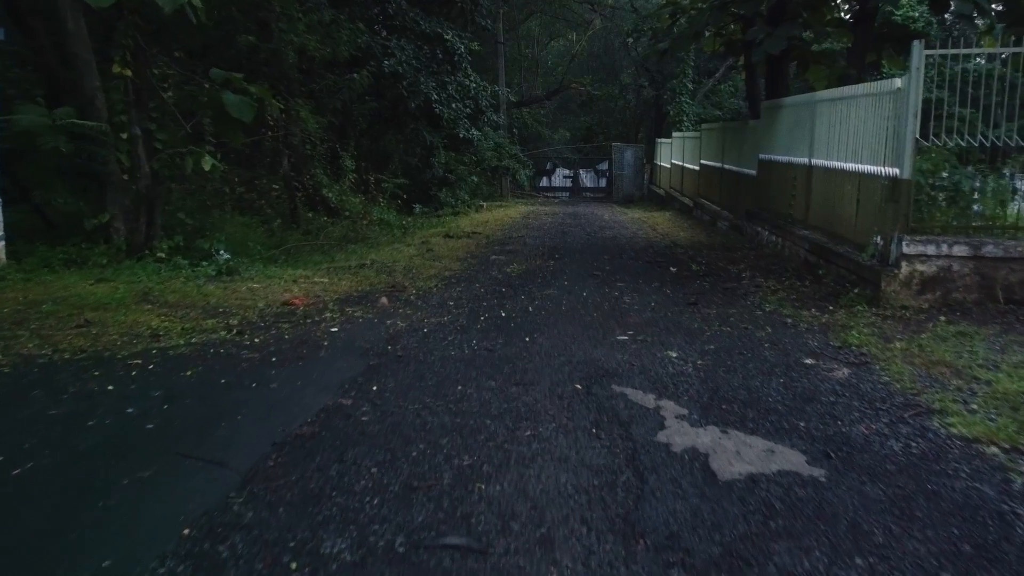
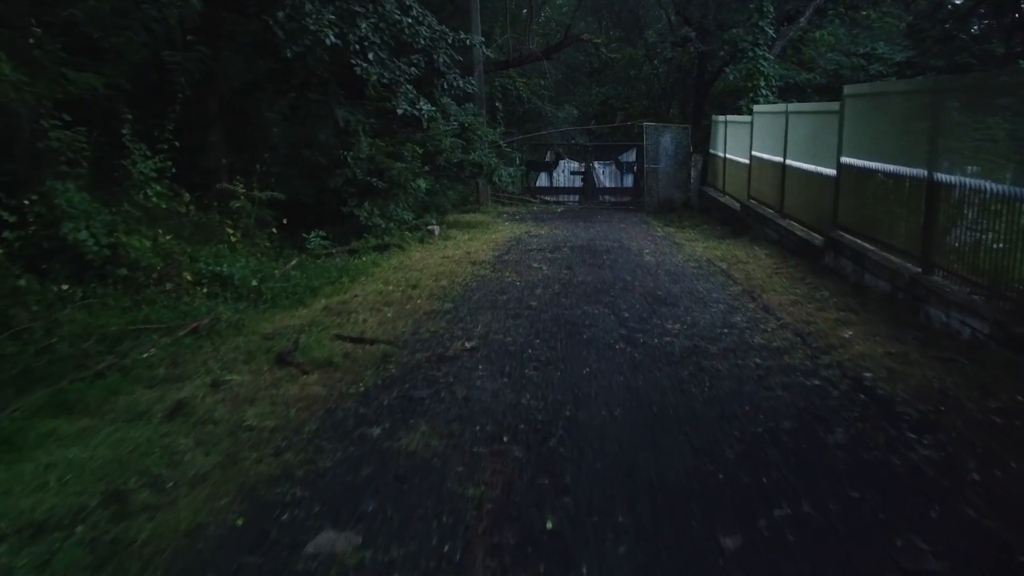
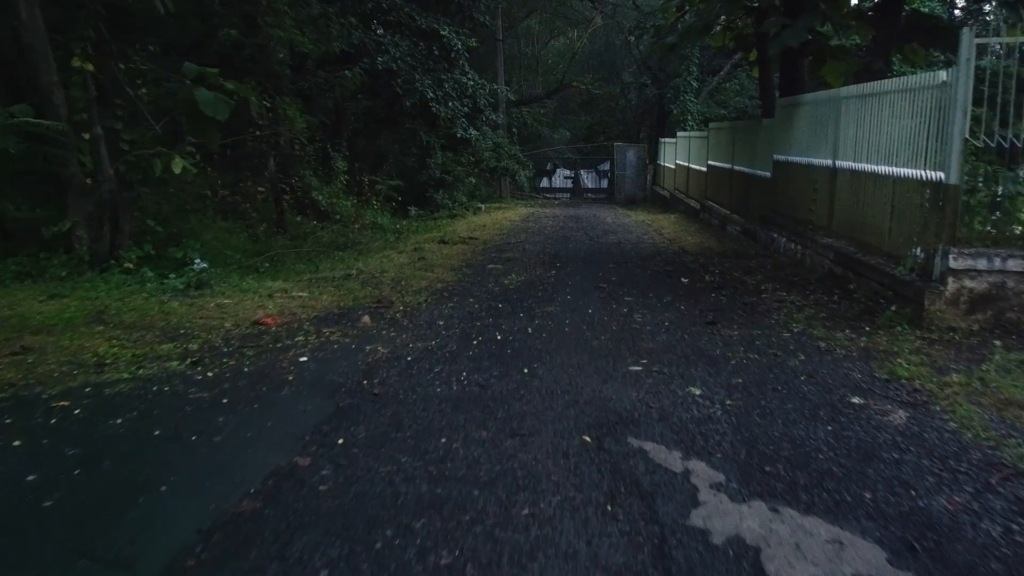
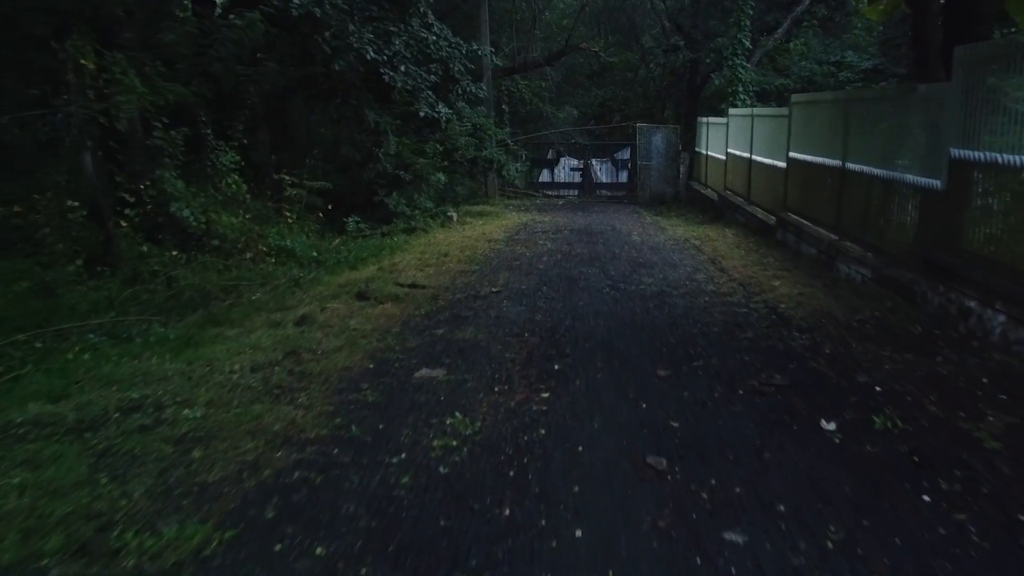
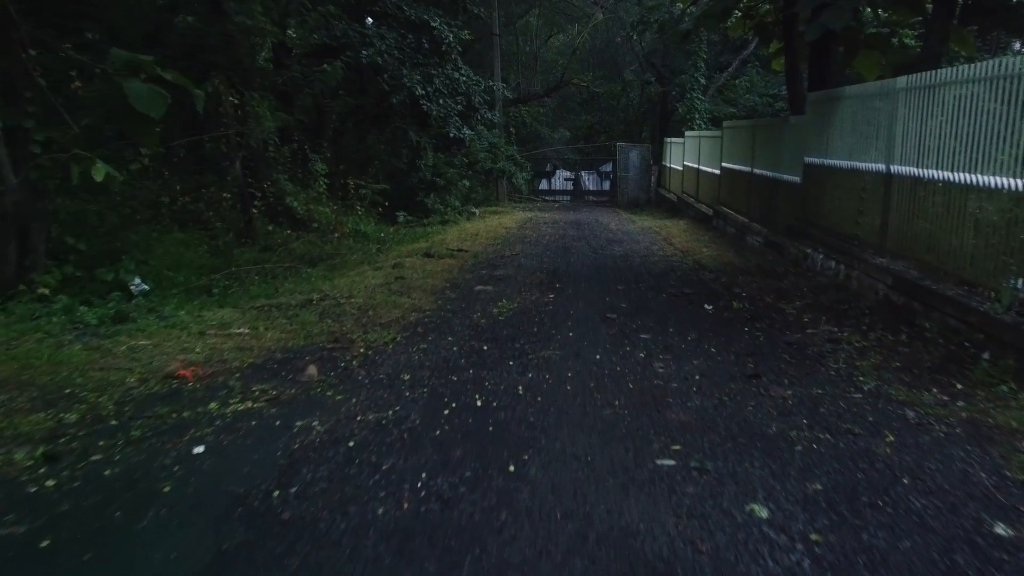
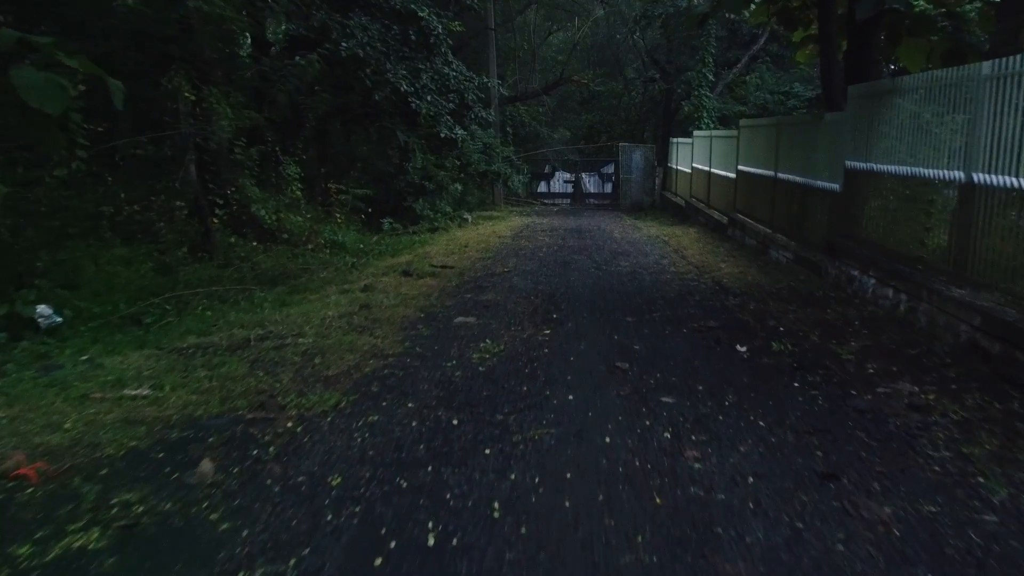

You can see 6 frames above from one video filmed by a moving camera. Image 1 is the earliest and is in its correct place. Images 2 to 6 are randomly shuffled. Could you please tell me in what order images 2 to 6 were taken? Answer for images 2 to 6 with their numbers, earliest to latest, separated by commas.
3, 5, 6, 4, 2
